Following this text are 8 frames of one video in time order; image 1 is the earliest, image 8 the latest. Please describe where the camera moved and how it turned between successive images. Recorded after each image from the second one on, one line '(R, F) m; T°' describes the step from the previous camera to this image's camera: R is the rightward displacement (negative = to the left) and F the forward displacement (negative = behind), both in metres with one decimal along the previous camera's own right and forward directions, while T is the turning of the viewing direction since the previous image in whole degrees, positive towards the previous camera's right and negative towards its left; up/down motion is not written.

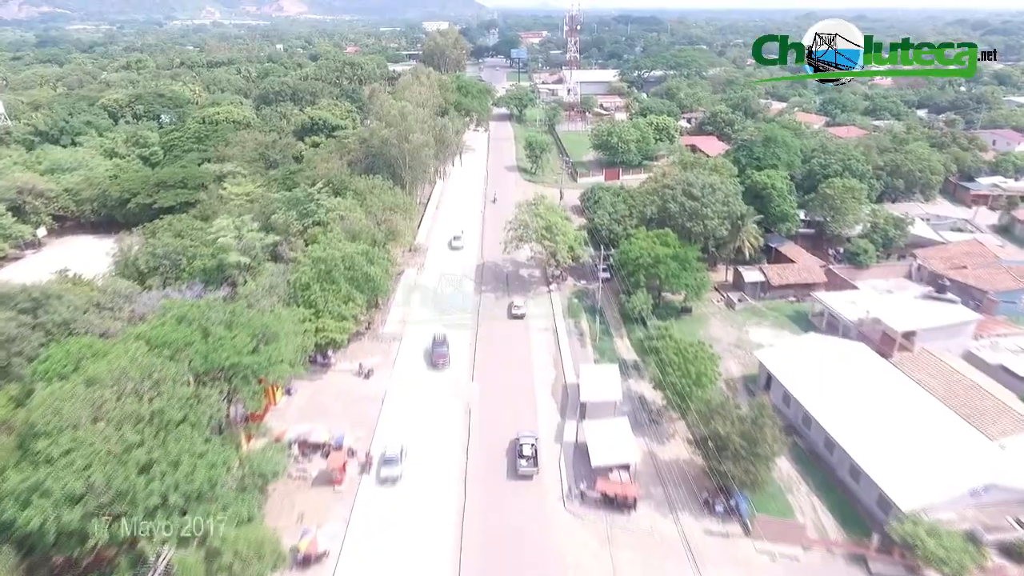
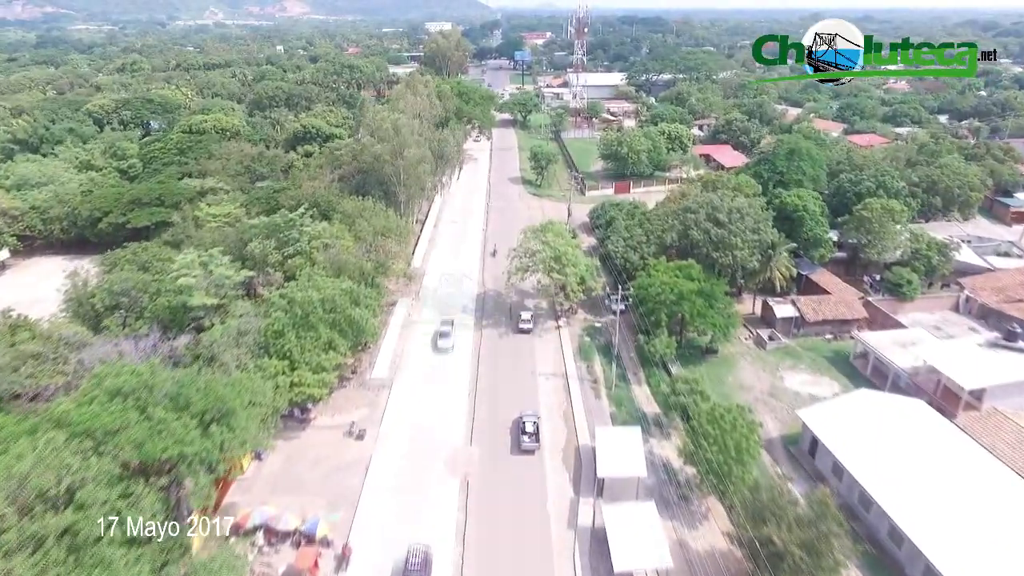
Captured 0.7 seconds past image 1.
(-0.1, +2.7) m; 0°
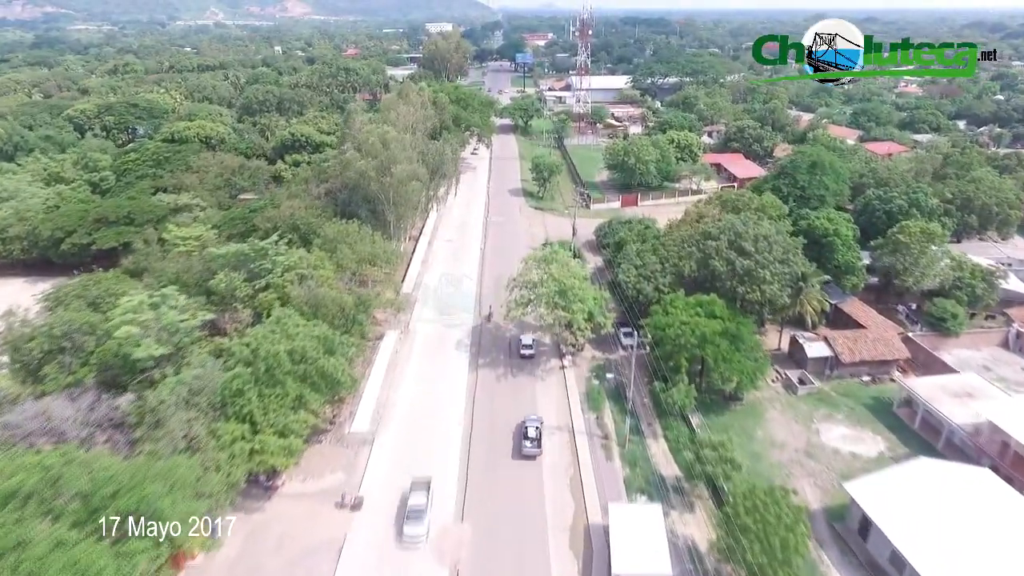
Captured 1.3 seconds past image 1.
(+0.1, +2.5) m; 0°
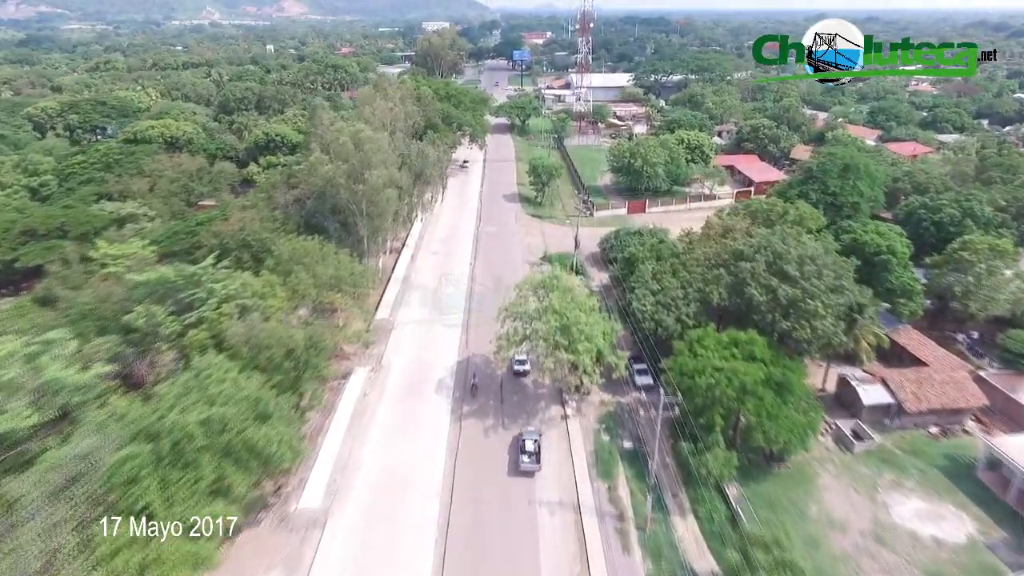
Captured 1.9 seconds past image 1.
(+0.2, +3.8) m; 0°
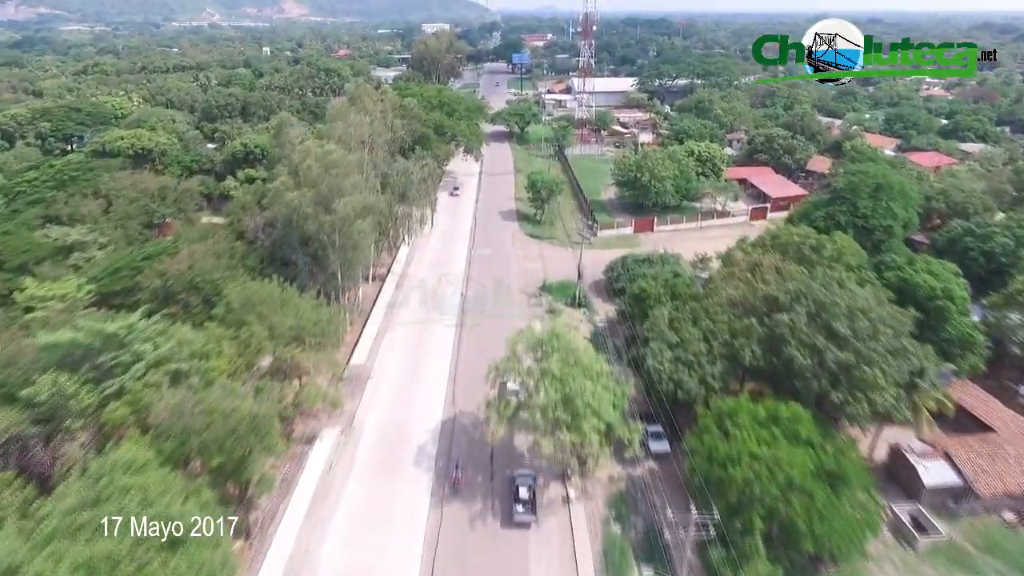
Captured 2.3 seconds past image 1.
(+0.2, +2.9) m; 0°
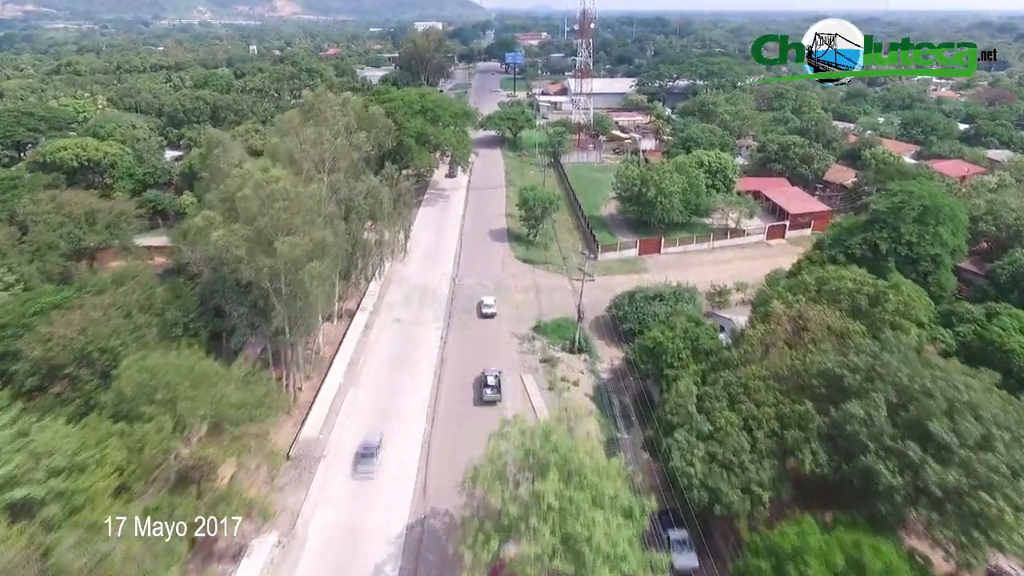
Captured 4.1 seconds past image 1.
(+0.2, +3.7) m; 0°
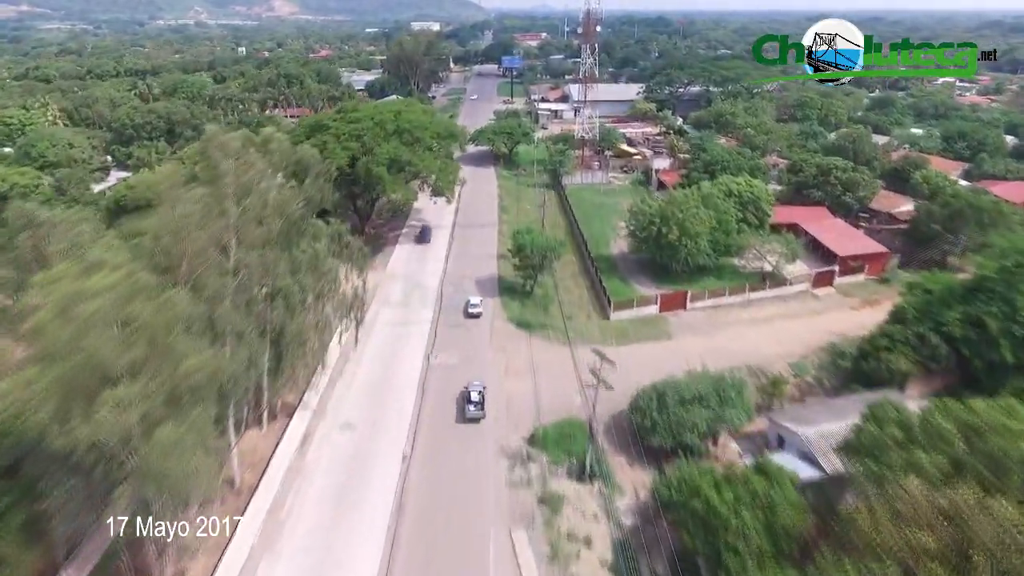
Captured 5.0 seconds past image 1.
(+0.3, +5.7) m; 0°
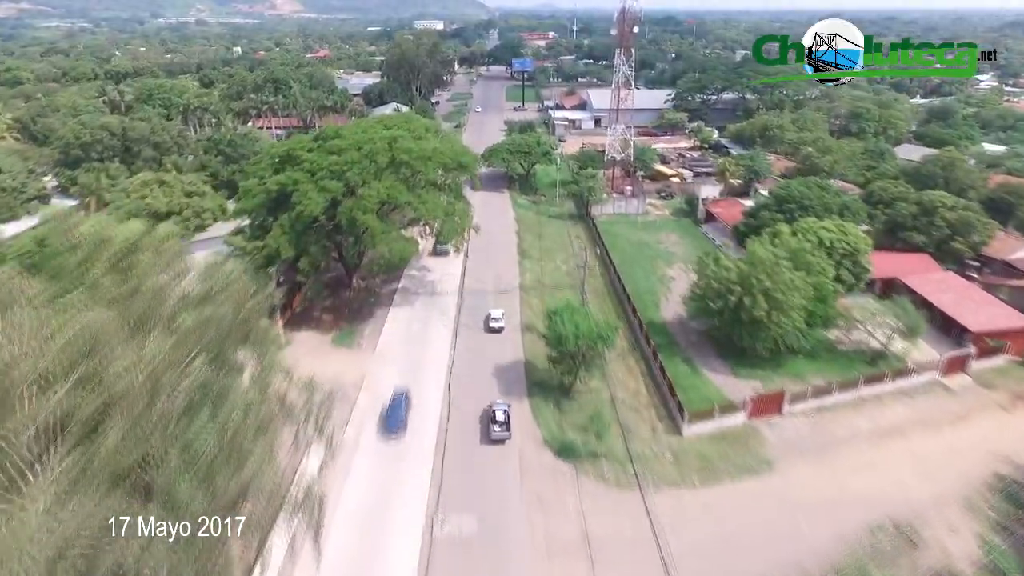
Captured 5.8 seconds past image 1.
(-1.0, +6.7) m; 0°
